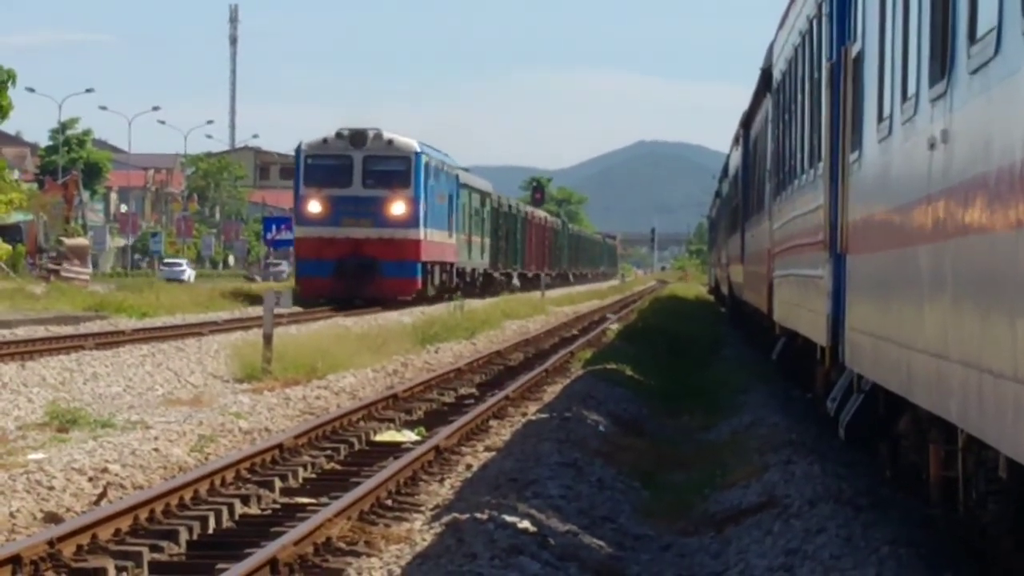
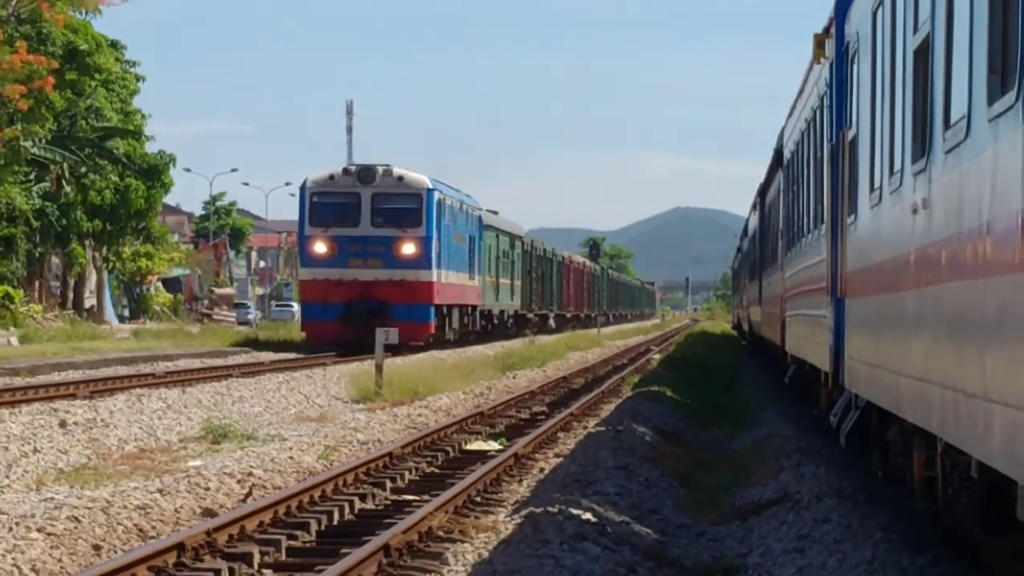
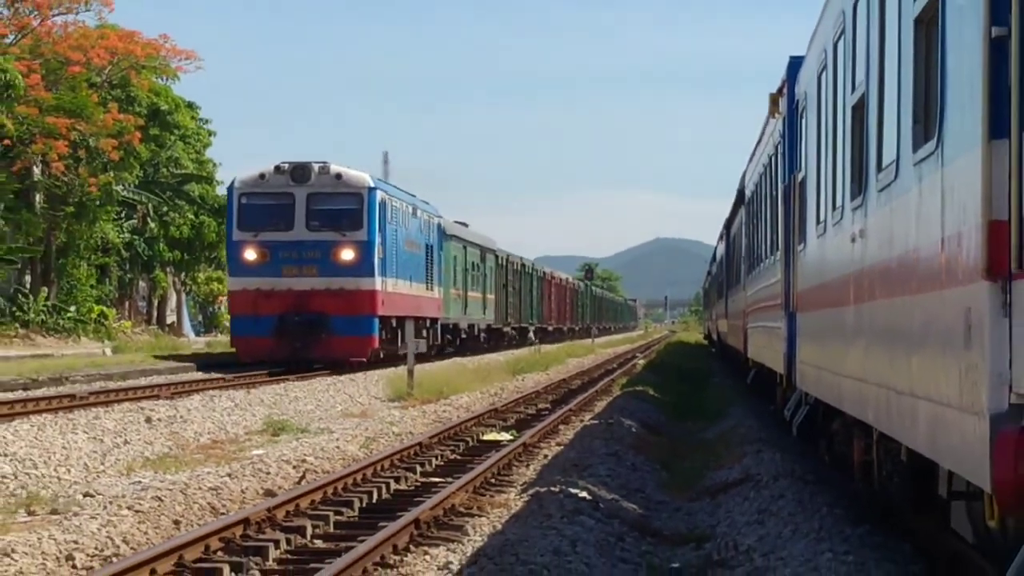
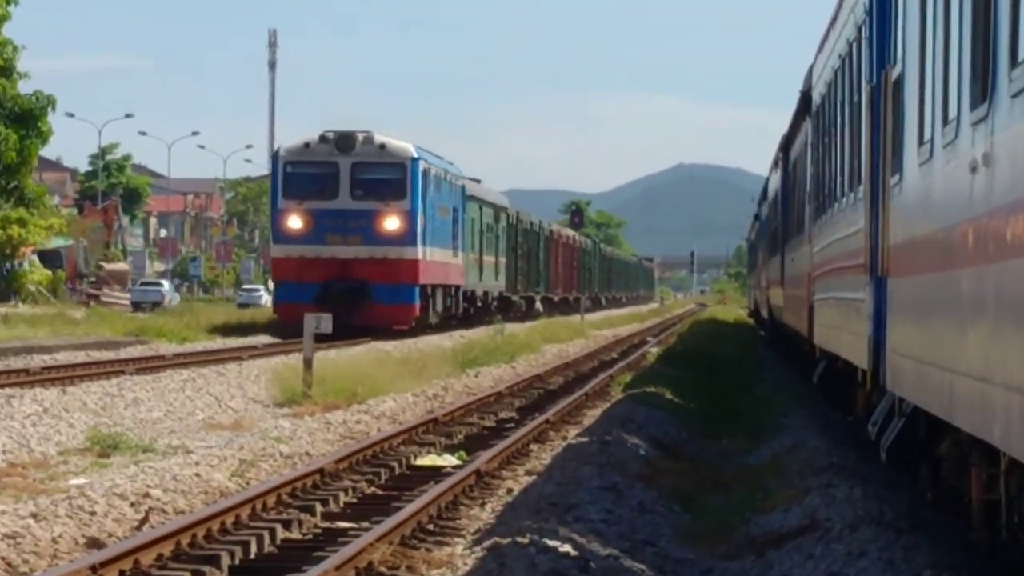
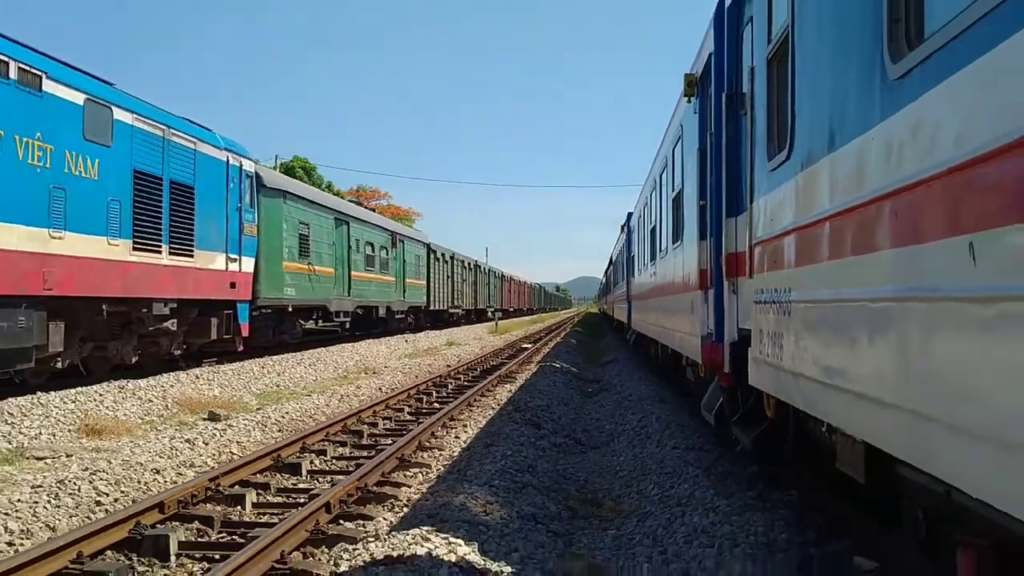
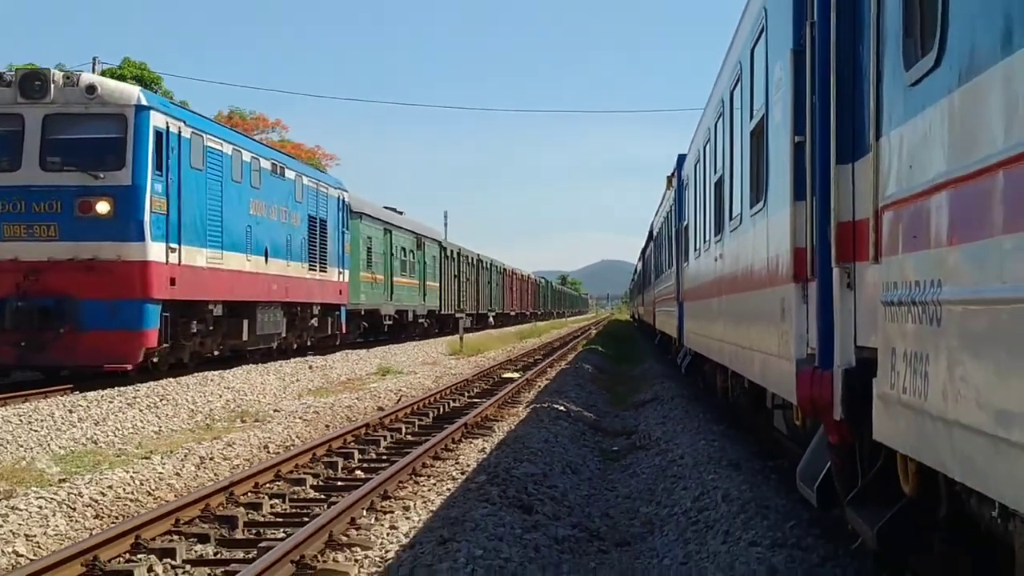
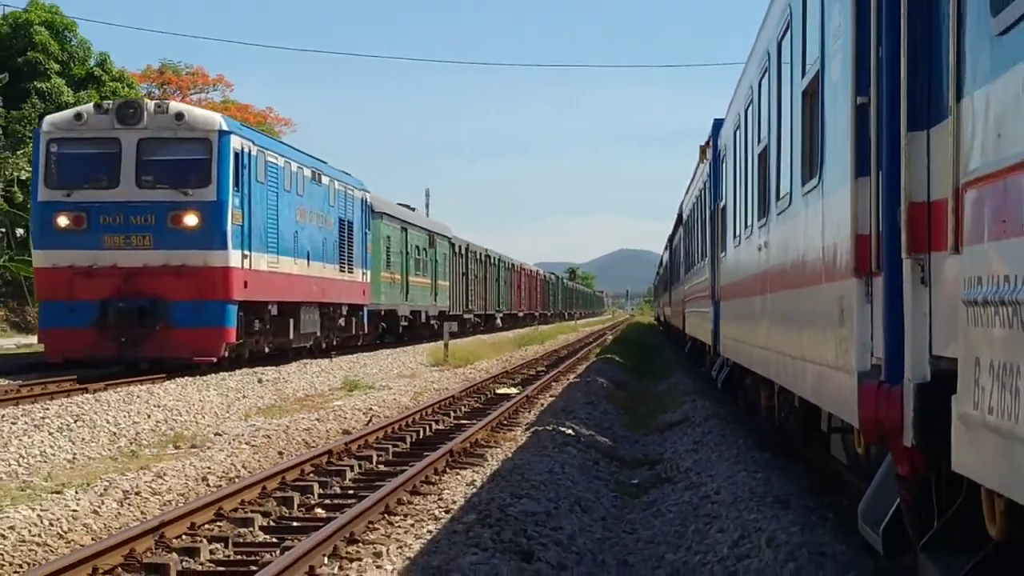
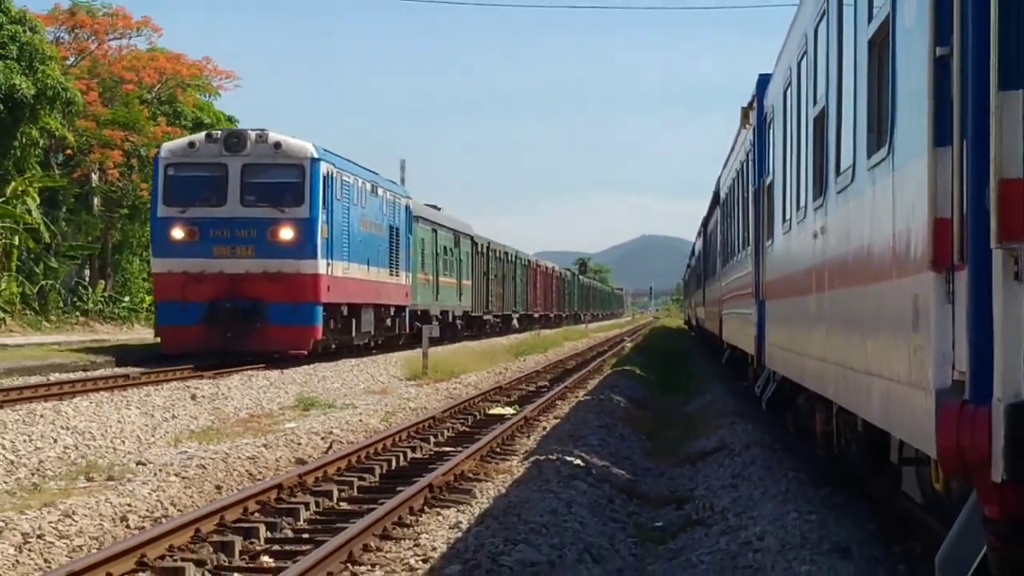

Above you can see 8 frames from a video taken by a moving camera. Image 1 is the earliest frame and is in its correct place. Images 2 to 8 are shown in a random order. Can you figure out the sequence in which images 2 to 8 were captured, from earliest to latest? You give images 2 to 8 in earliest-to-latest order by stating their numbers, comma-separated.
4, 2, 3, 8, 7, 6, 5
